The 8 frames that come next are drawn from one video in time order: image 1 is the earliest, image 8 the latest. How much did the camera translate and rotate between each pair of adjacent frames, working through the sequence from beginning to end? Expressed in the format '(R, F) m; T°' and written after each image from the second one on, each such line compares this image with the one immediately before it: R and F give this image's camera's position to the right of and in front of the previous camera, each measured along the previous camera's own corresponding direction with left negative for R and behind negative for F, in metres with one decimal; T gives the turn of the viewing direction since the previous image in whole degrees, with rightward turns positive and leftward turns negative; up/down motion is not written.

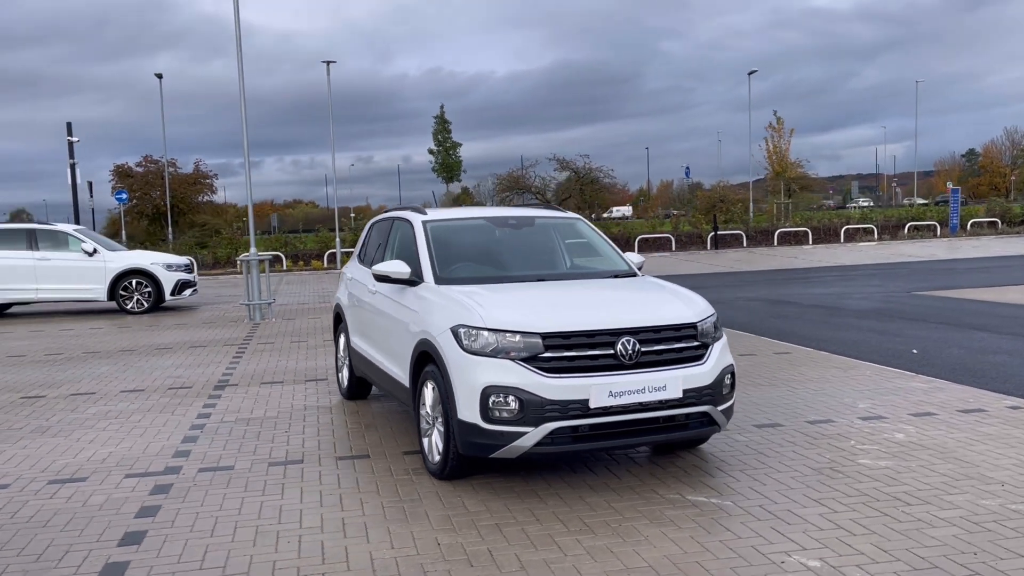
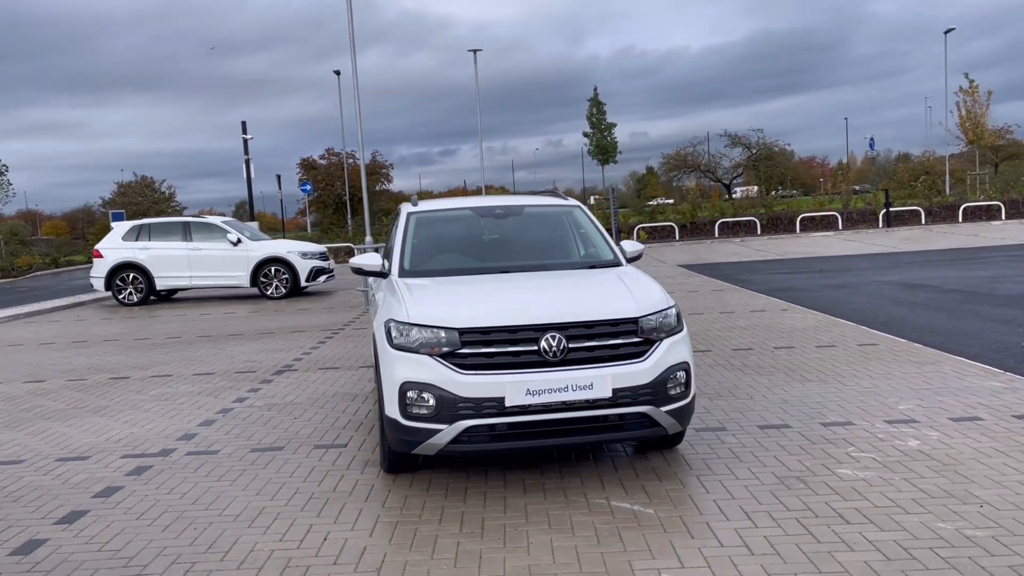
(+1.5, +0.3) m; -12°
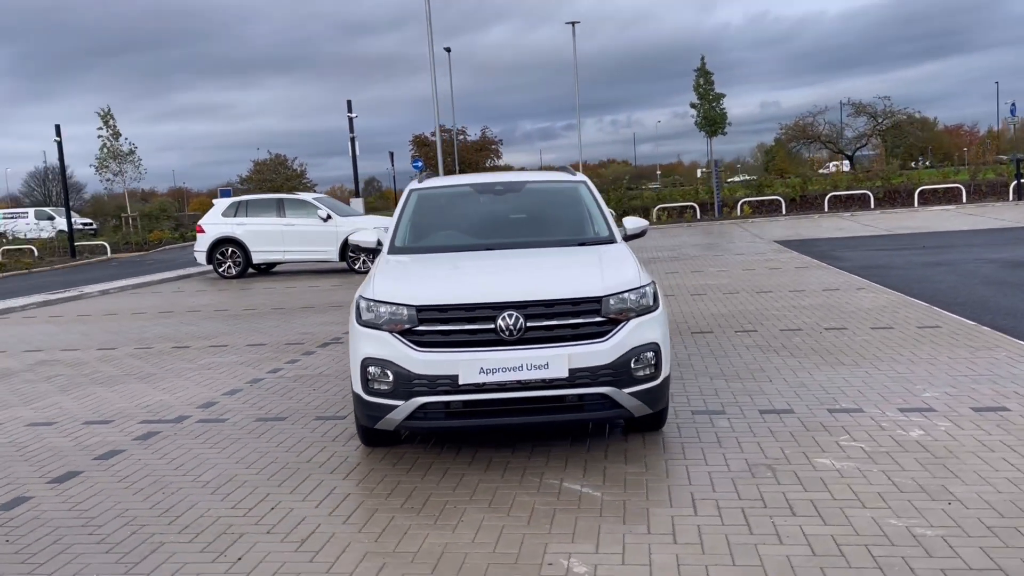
(+0.9, +0.1) m; -8°
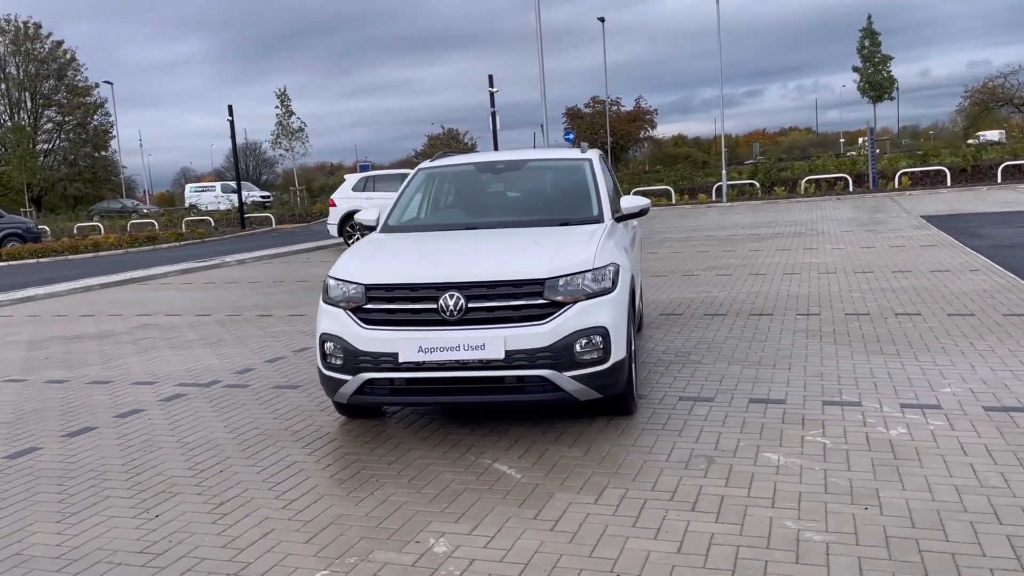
(+1.3, +0.1) m; -11°
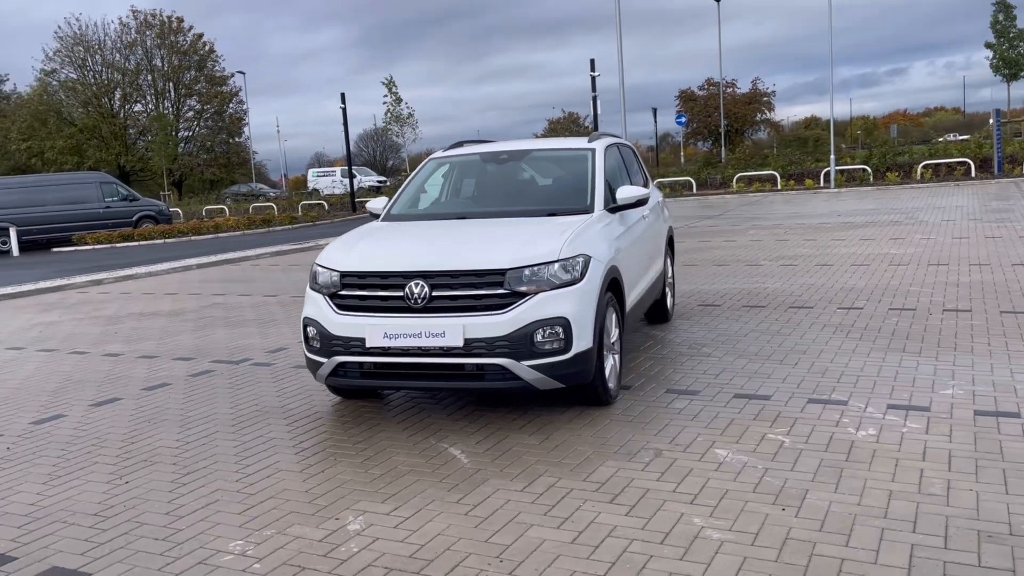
(+0.9, 0.0) m; -8°
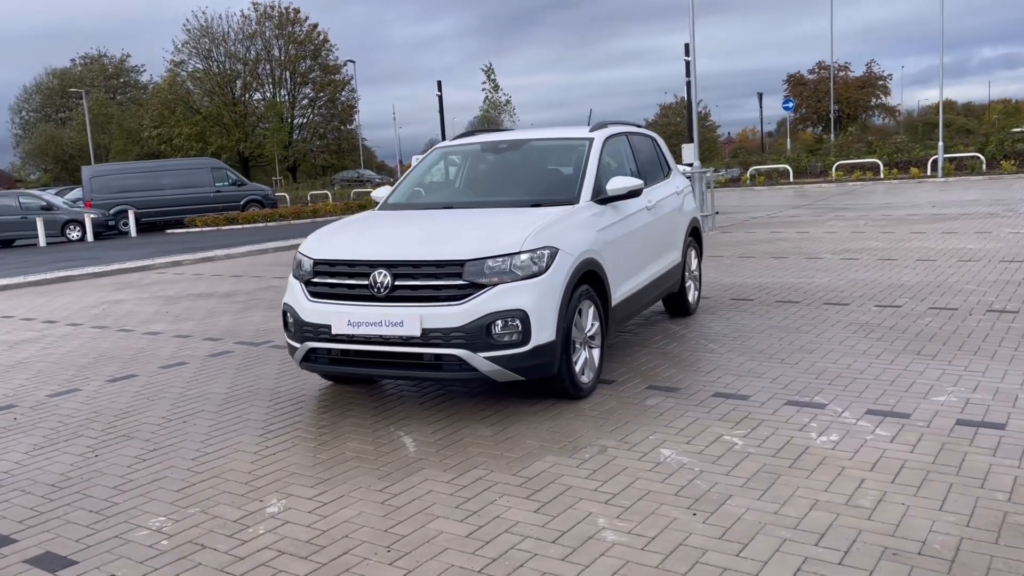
(+0.9, +0.1) m; -7°
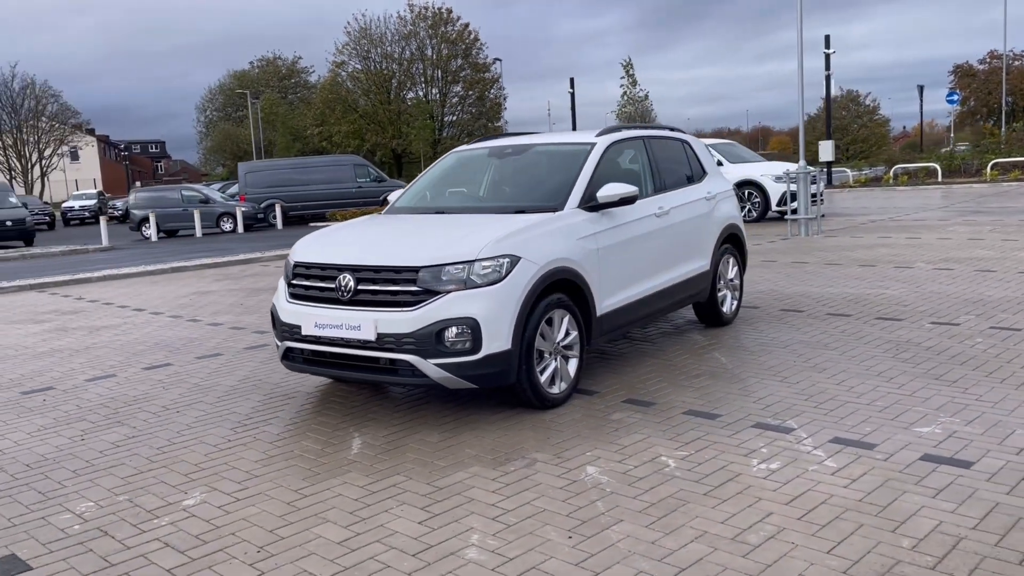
(+1.1, +0.1) m; -10°
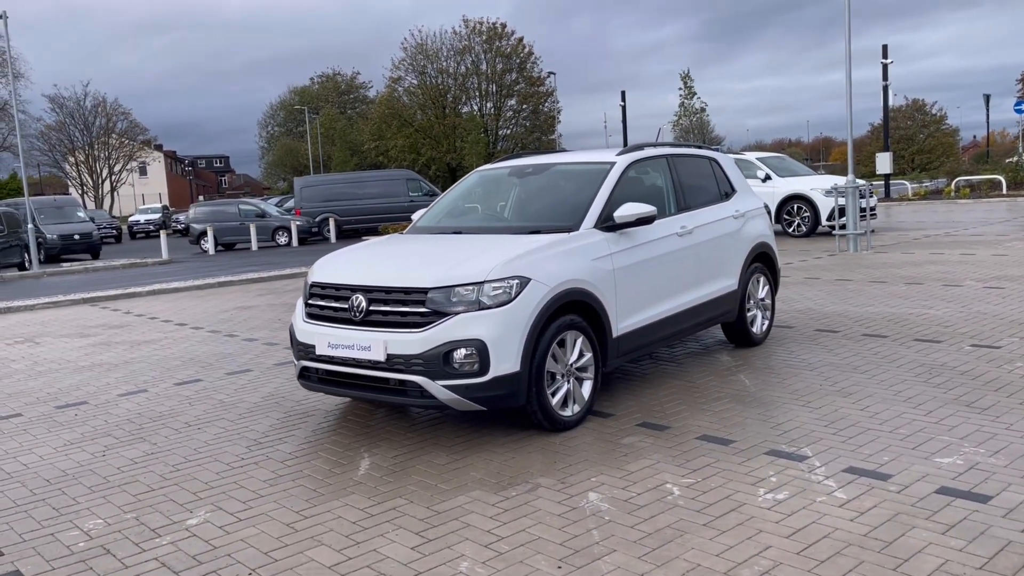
(+0.3, 0.0) m; -4°
